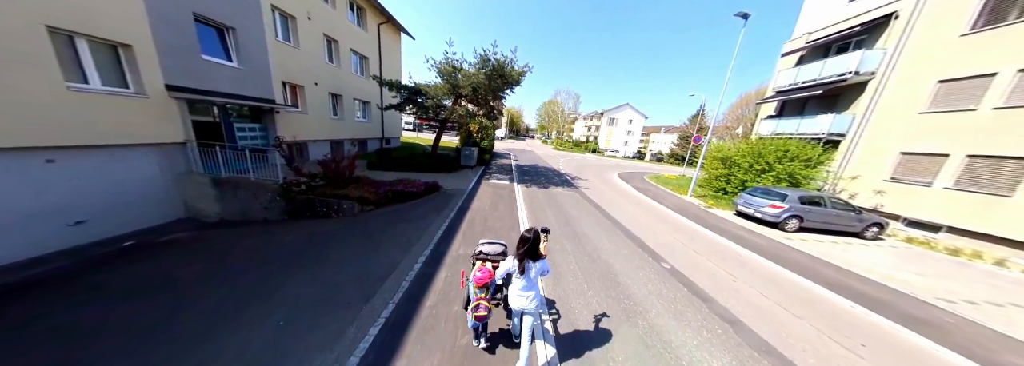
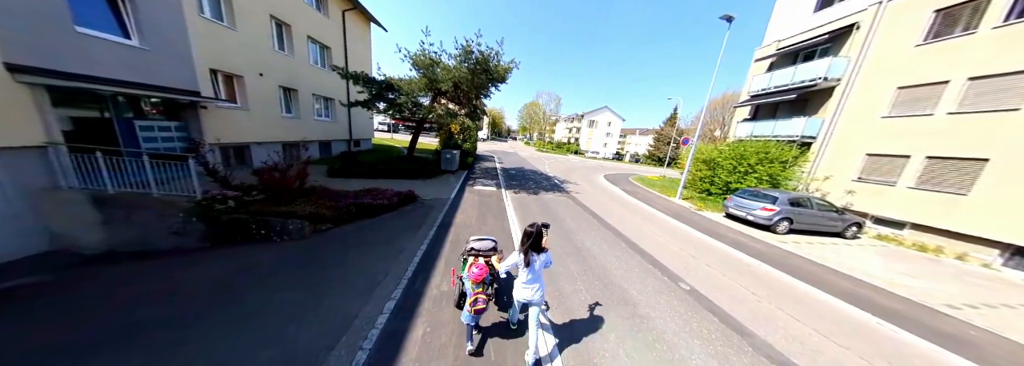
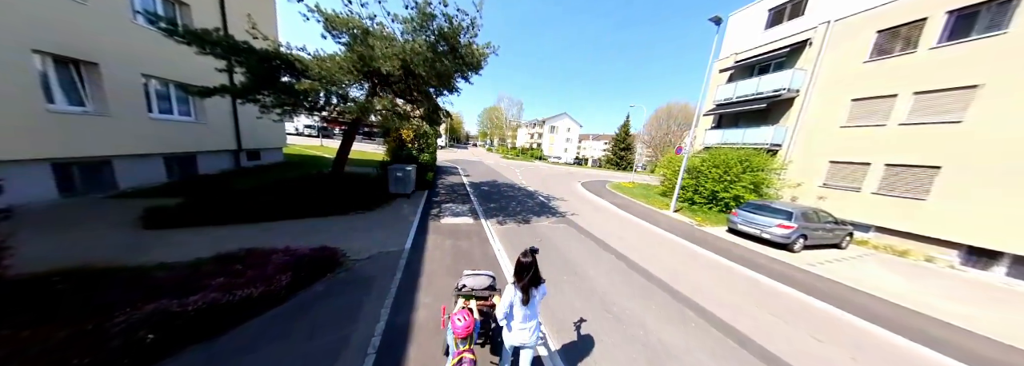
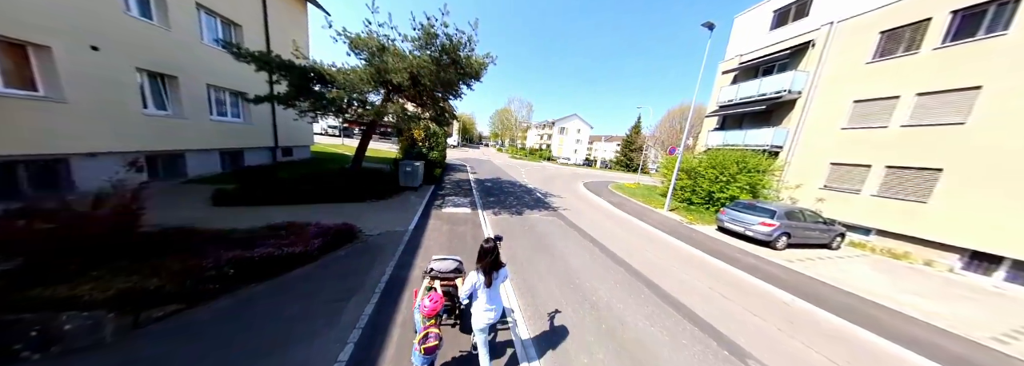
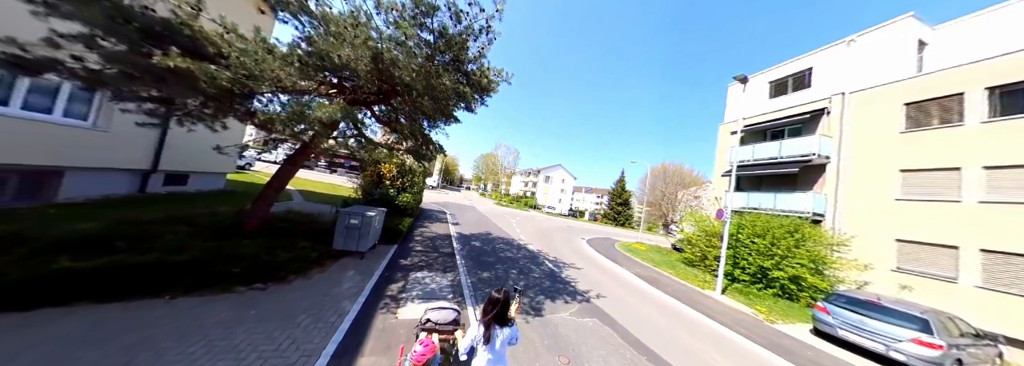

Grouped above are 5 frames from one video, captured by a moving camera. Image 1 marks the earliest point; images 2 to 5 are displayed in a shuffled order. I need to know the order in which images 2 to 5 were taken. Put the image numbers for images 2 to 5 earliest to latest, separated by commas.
2, 4, 3, 5
